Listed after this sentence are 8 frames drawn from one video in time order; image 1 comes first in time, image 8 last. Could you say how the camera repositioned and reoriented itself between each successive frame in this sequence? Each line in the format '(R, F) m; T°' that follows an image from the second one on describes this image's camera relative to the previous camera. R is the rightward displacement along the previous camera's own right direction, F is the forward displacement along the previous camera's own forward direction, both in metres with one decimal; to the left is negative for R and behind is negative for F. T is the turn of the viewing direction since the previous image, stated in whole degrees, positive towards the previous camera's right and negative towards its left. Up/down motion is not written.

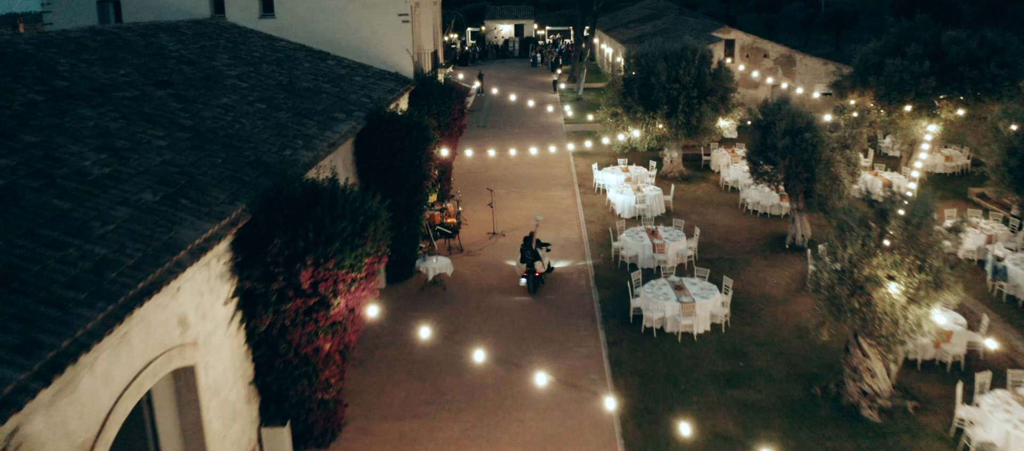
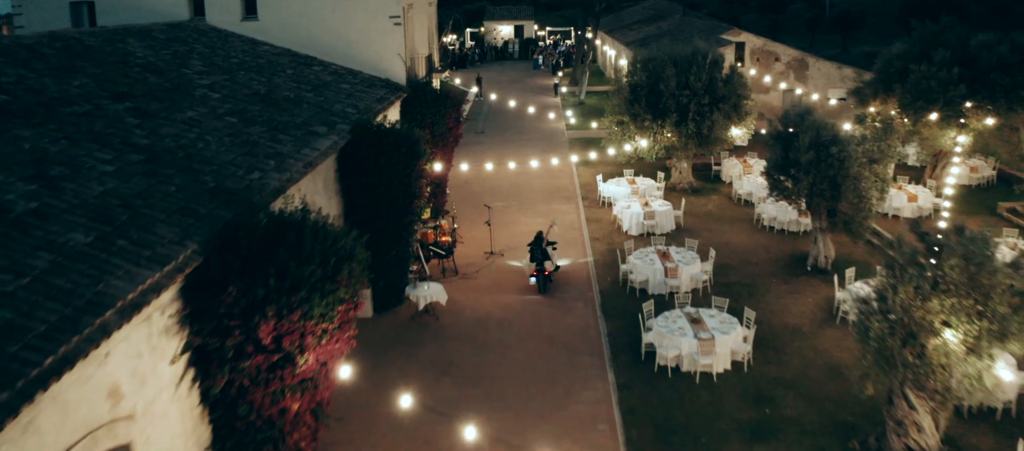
(0.0, +1.4) m; 0°
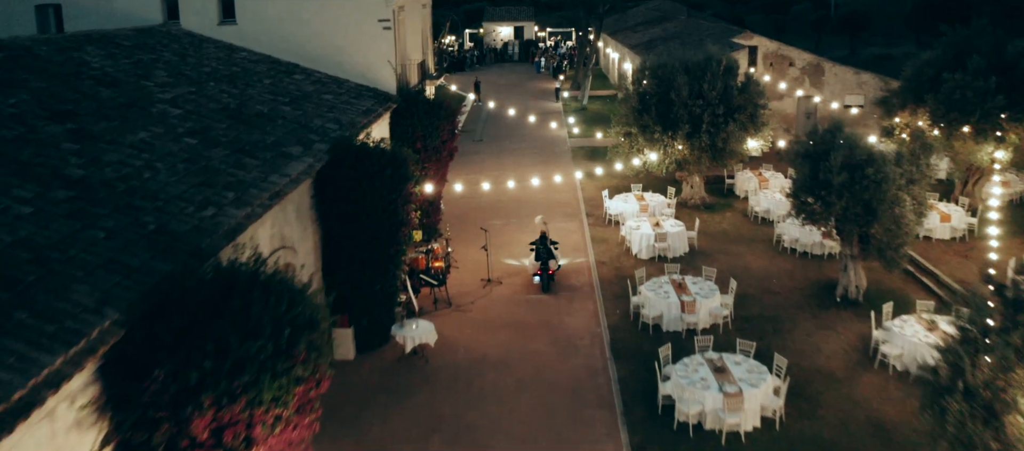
(0.0, +1.6) m; 0°
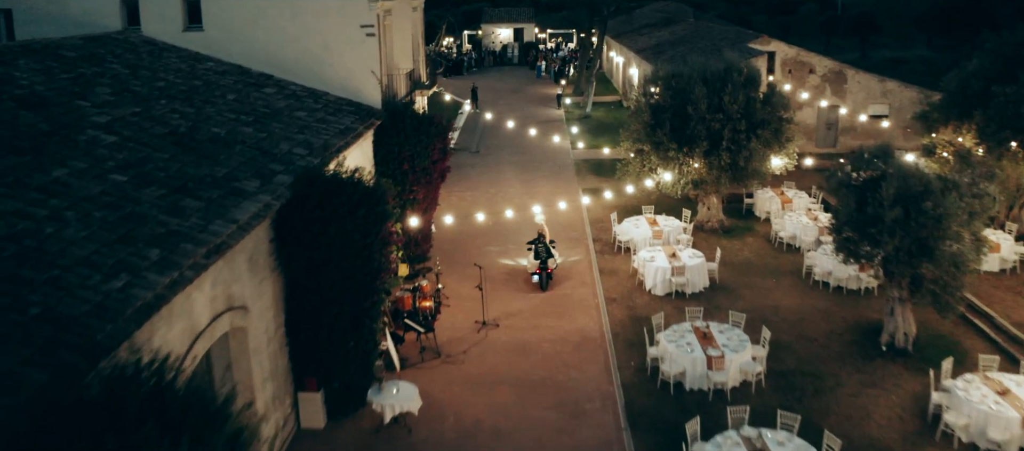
(0.0, +2.0) m; 0°
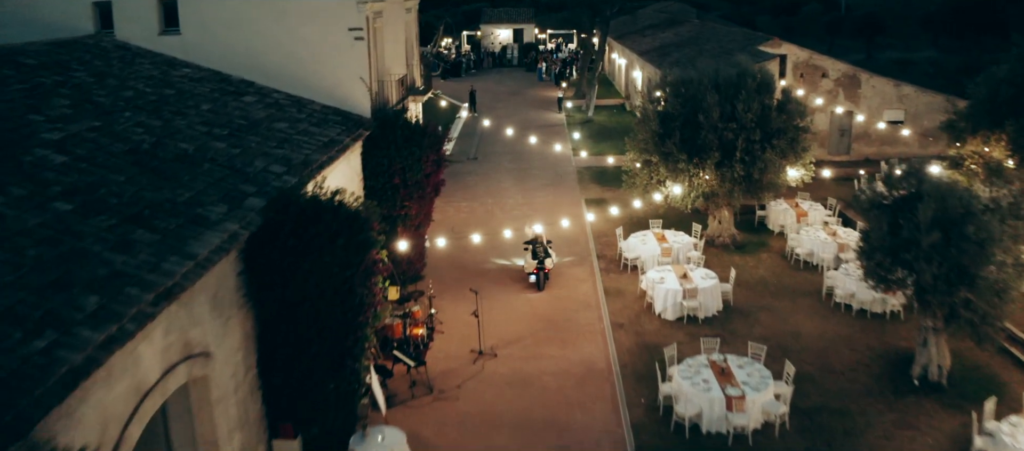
(0.0, +1.1) m; 0°
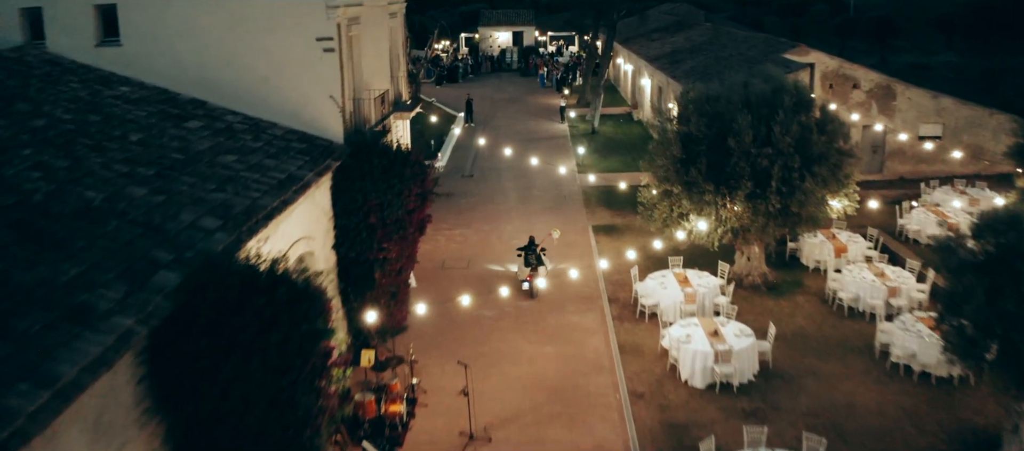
(0.0, +2.4) m; 0°
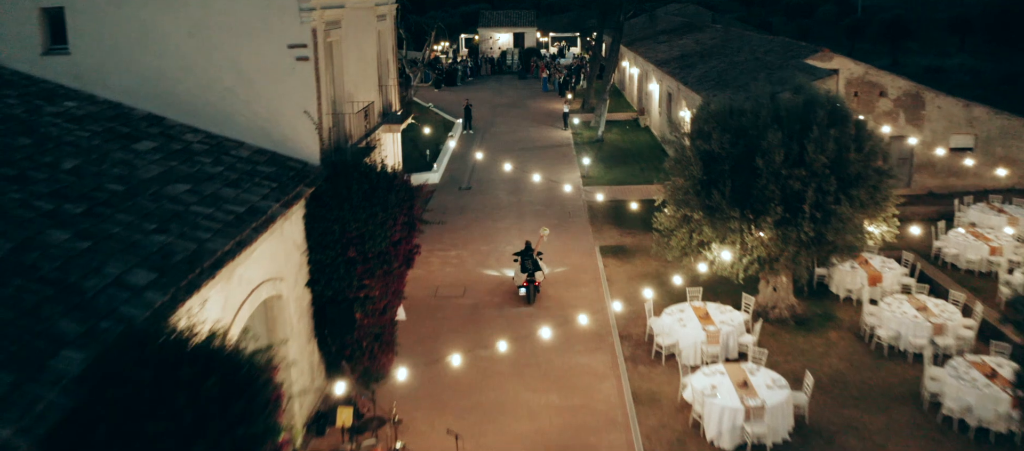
(0.0, +1.6) m; 0°
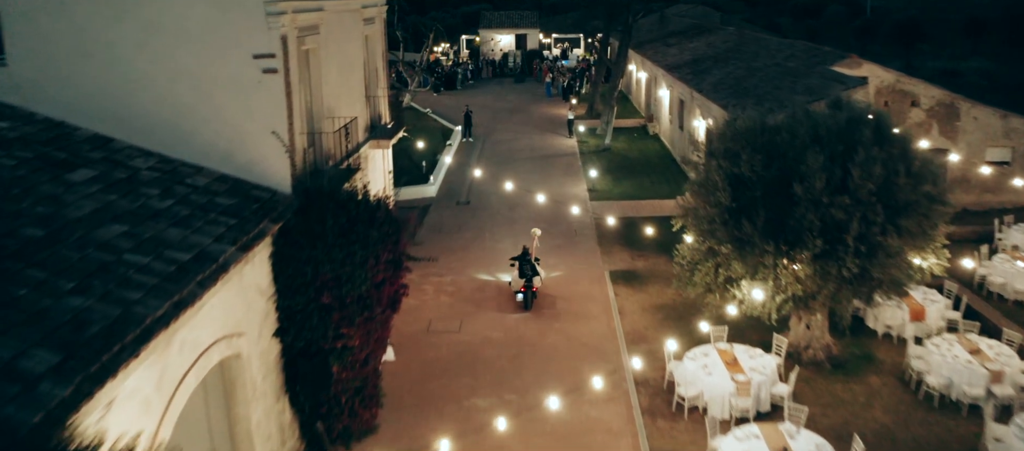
(0.0, +1.6) m; 0°
